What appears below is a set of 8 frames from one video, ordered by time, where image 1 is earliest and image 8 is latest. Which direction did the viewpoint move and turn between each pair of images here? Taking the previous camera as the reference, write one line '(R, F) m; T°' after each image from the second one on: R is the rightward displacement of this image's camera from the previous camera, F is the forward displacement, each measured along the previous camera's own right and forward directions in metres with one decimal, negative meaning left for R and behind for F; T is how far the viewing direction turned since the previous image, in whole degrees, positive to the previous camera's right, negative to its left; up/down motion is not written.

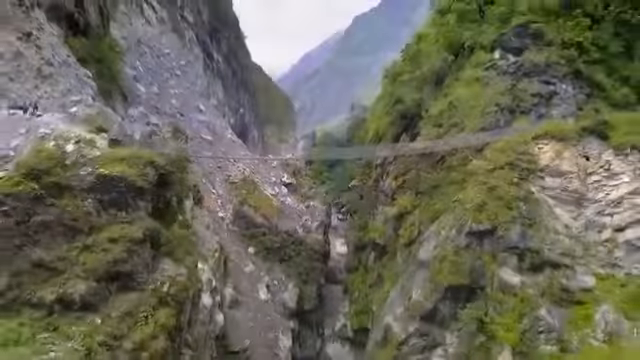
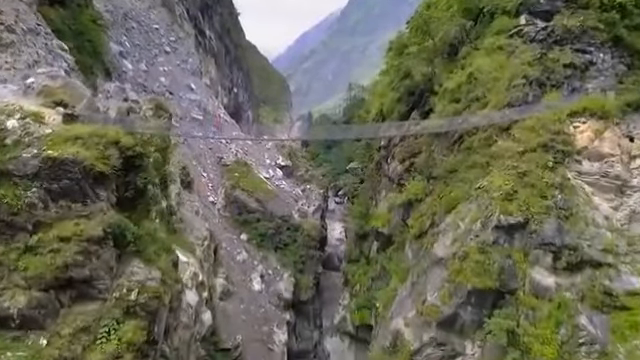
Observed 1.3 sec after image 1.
(-0.1, +1.8) m; +1°
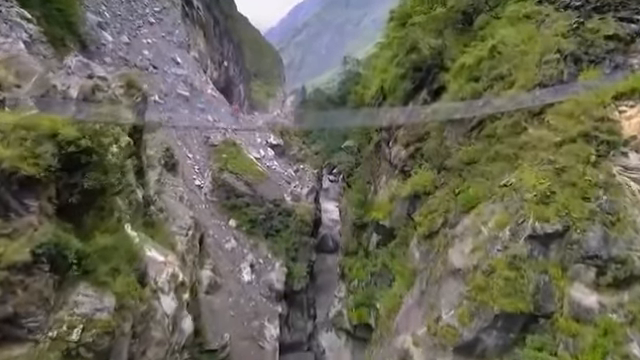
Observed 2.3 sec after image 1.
(0.0, +1.8) m; +1°
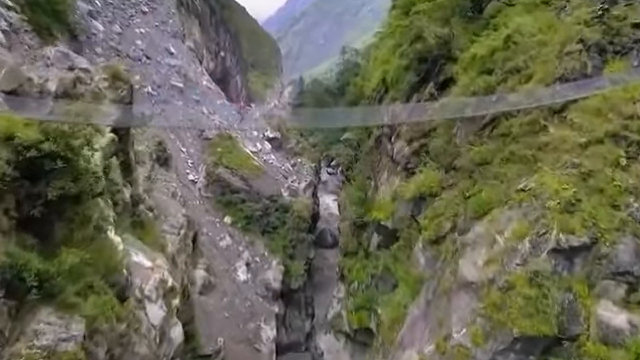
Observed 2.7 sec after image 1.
(0.0, +0.9) m; 0°
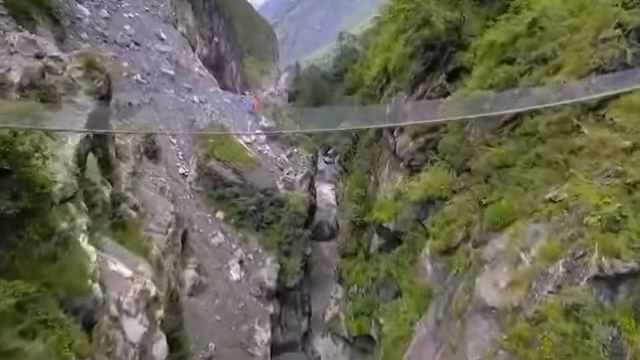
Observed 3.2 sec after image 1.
(0.0, +1.2) m; 0°
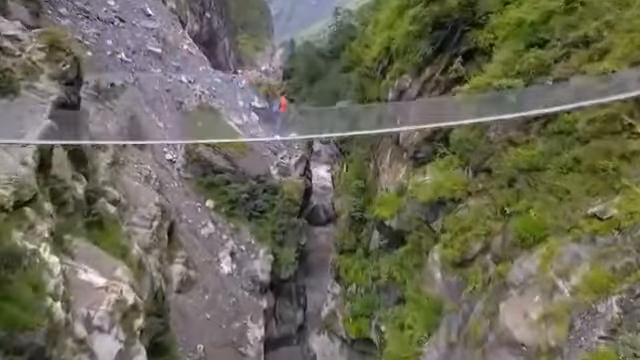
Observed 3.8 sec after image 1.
(0.0, +1.3) m; 0°
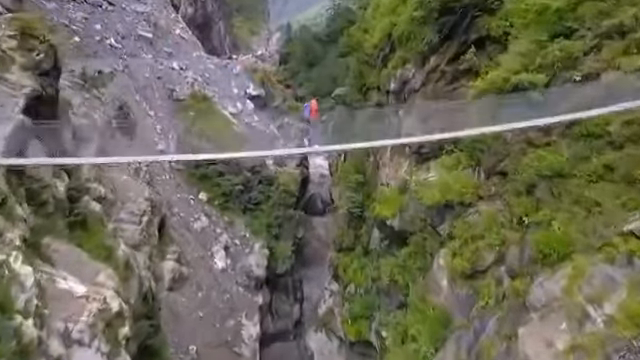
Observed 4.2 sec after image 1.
(0.0, +0.8) m; 0°
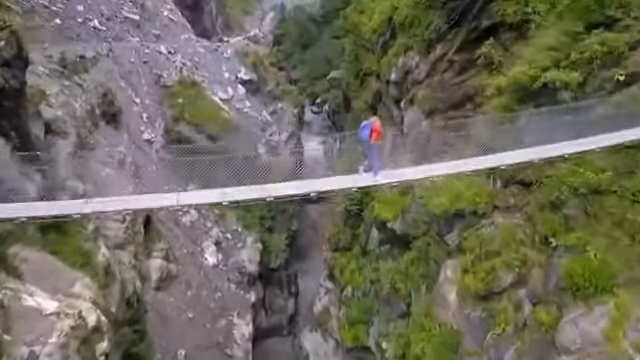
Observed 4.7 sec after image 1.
(0.0, +0.9) m; +1°
